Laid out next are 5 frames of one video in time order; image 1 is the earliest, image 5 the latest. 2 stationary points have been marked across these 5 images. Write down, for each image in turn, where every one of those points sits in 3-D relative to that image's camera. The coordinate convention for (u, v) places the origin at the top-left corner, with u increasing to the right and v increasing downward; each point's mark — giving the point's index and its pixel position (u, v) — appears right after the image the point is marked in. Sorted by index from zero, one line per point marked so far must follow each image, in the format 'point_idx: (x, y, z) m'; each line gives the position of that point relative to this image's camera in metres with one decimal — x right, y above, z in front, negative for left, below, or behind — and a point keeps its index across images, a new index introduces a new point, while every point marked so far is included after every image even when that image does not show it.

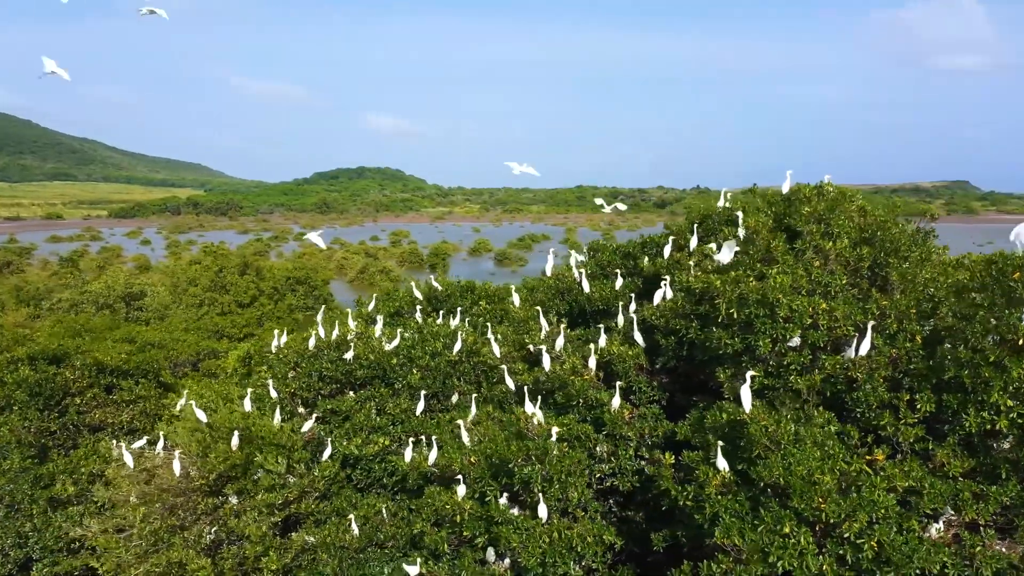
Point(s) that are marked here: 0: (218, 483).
0: (-4.3, -2.9, +9.3) m
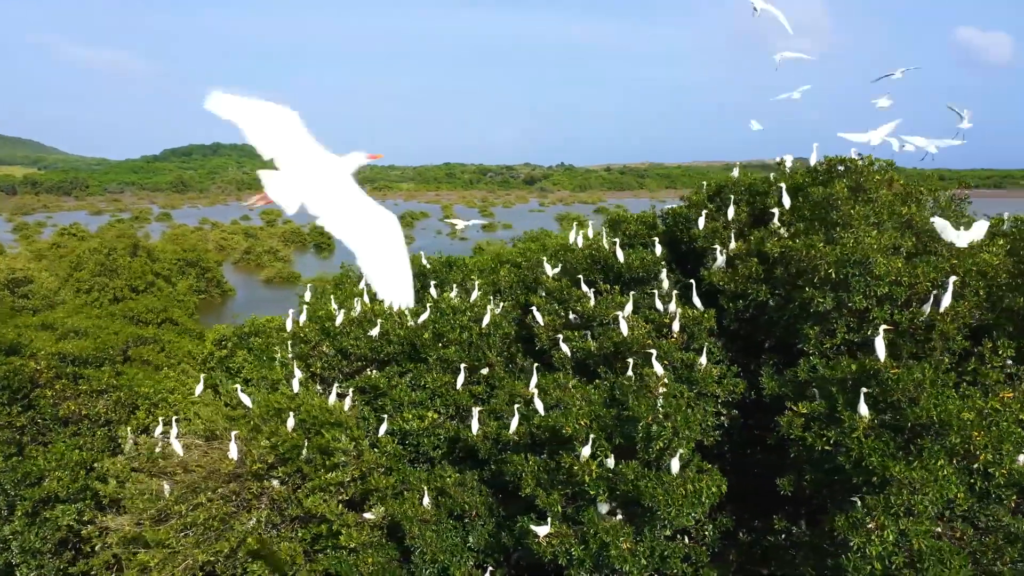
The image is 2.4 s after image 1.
0: (-3.4, -2.5, +8.9) m
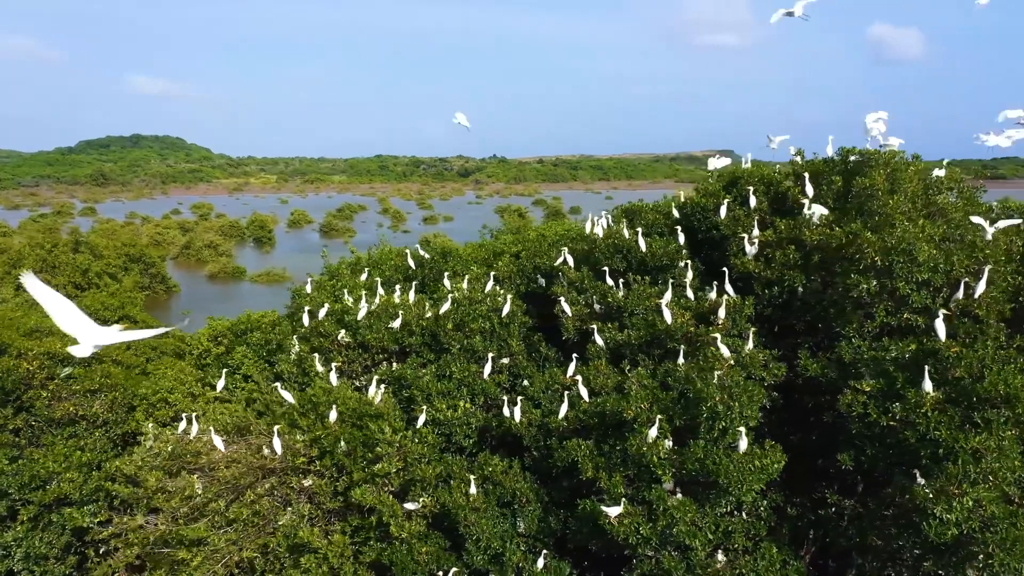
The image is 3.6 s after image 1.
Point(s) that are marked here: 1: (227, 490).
0: (-2.8, -2.4, +8.9) m
1: (-4.0, -2.8, +8.8) m
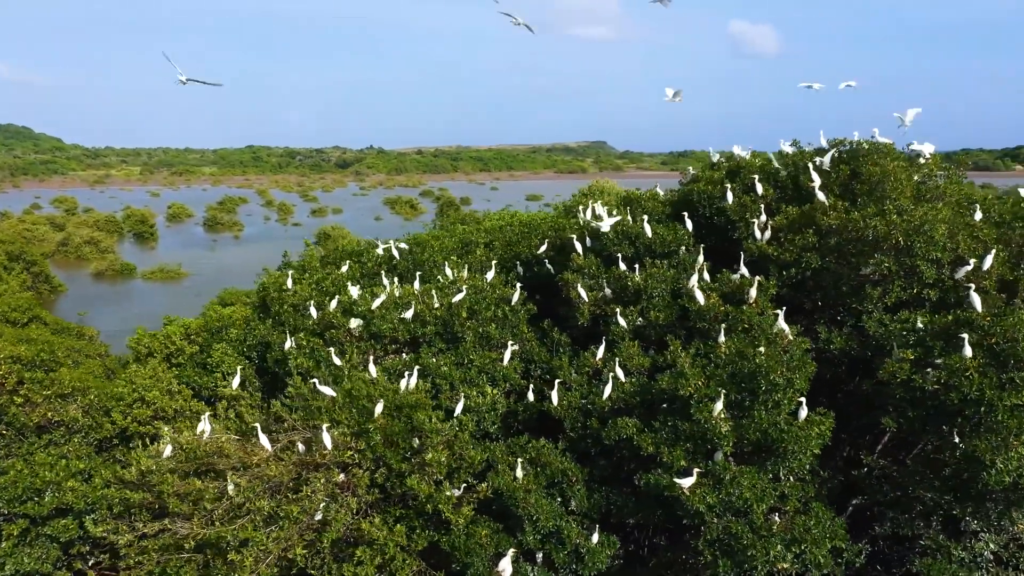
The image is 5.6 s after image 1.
0: (-2.2, -2.3, +8.8) m
1: (-3.4, -2.7, +8.6) m
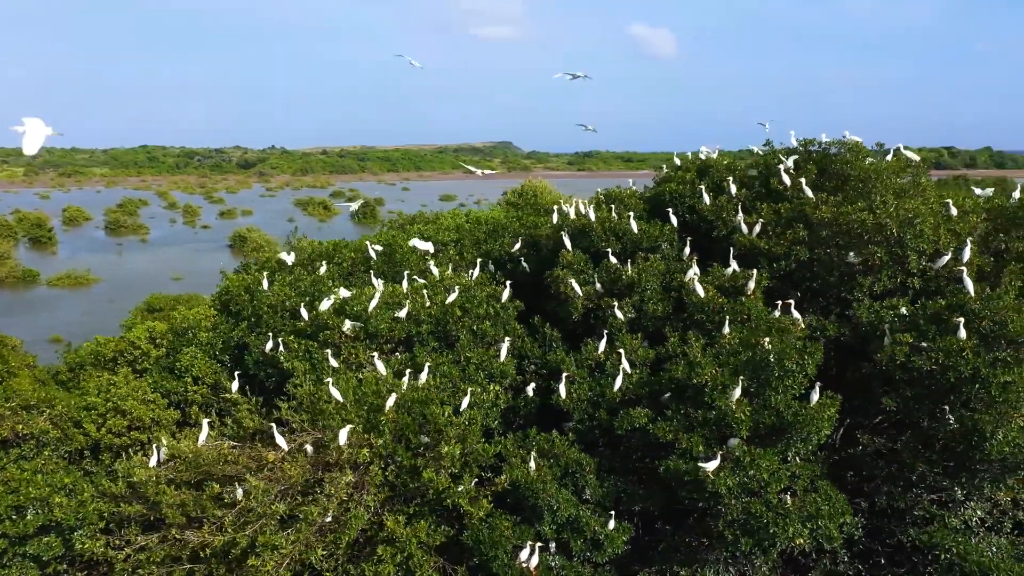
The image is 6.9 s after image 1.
0: (-2.0, -2.3, +8.7) m
1: (-3.2, -2.7, +8.4) m
